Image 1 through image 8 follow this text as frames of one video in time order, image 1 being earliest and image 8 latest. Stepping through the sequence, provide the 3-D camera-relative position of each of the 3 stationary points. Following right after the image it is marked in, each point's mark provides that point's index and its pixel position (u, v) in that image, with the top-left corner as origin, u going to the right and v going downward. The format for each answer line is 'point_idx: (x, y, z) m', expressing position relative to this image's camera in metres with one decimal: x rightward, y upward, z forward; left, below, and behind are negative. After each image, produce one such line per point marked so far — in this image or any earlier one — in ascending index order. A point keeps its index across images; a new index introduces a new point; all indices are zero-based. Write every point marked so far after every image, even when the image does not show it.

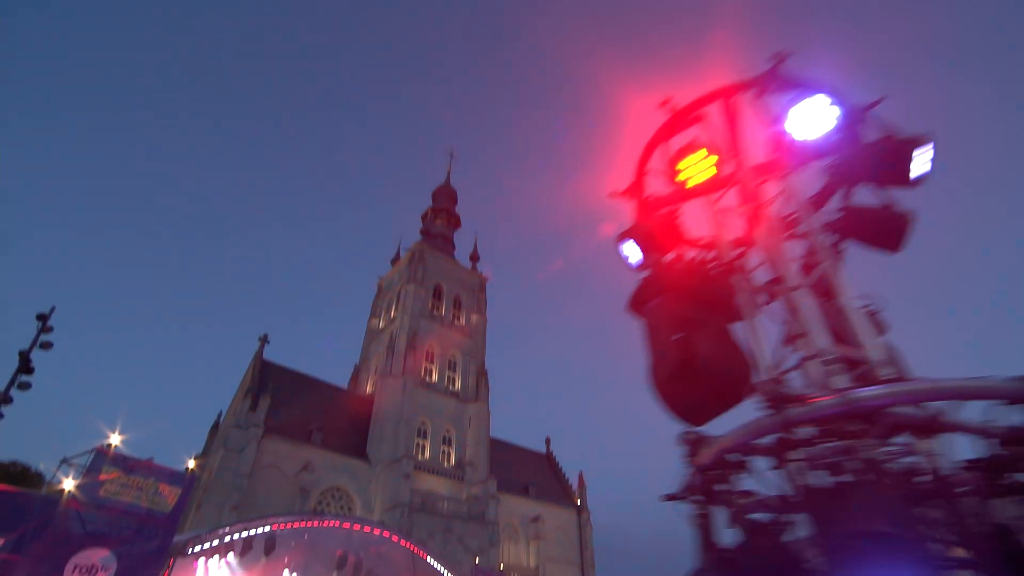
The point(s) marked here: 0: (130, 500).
0: (-8.0, -4.3, +11.5) m
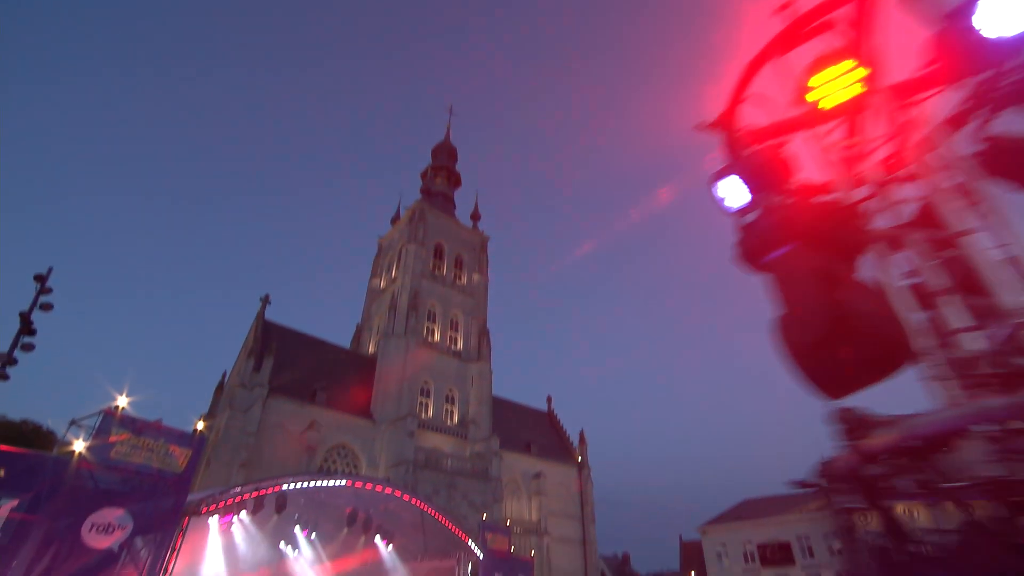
0: (-7.8, -3.6, +11.6) m
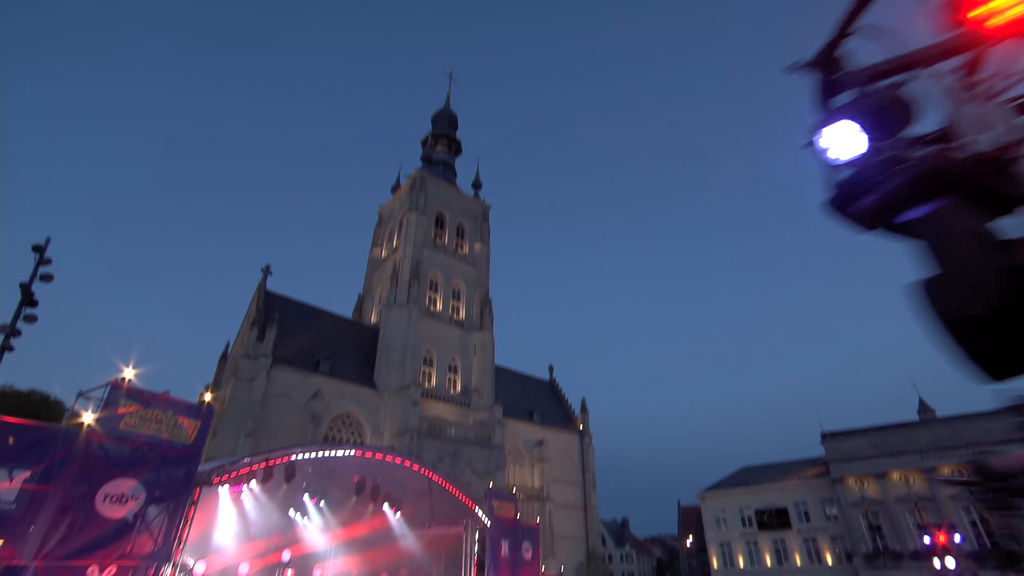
0: (-7.6, -3.0, +11.6) m
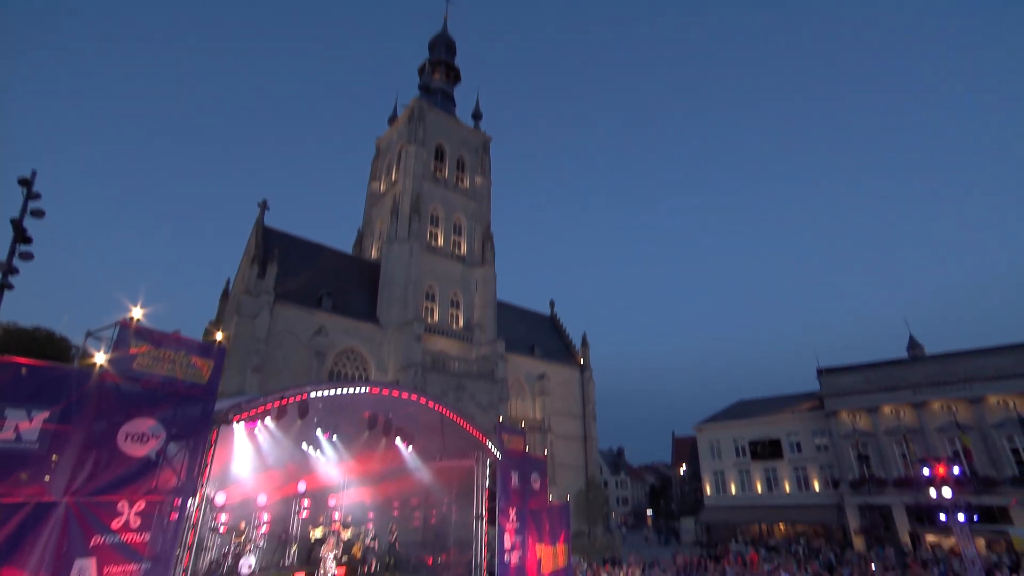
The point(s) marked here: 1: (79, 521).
0: (-7.2, -1.7, +11.6) m
1: (-7.3, -3.9, +9.4) m
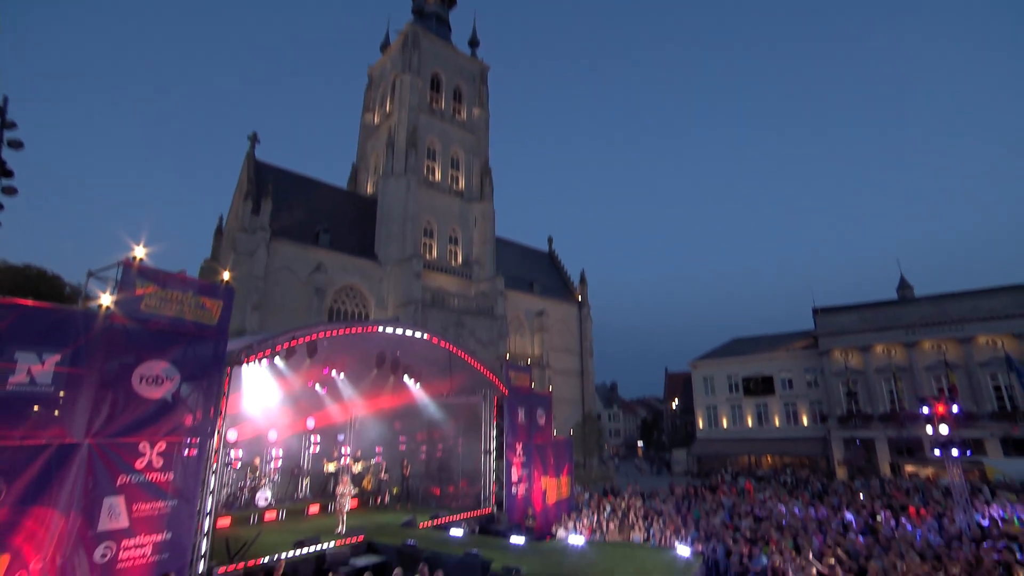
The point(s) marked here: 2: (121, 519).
0: (-6.9, -0.5, +11.3) m
1: (-6.9, -2.9, +9.4) m
2: (-6.6, -3.9, +9.5) m
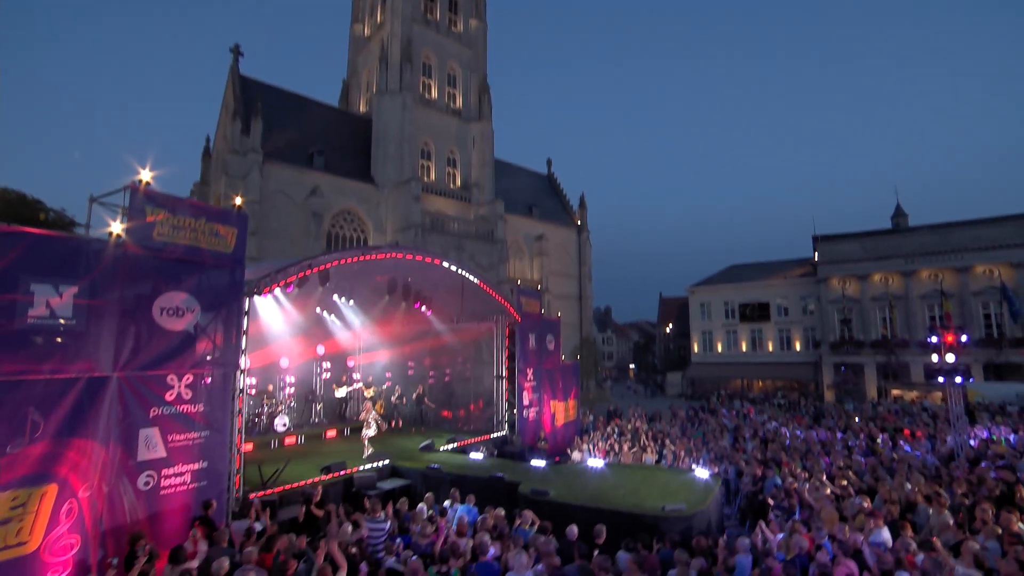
0: (-6.3, +0.9, +10.8) m
1: (-6.3, -1.8, +9.3) m
2: (-6.0, -2.7, +9.5) m
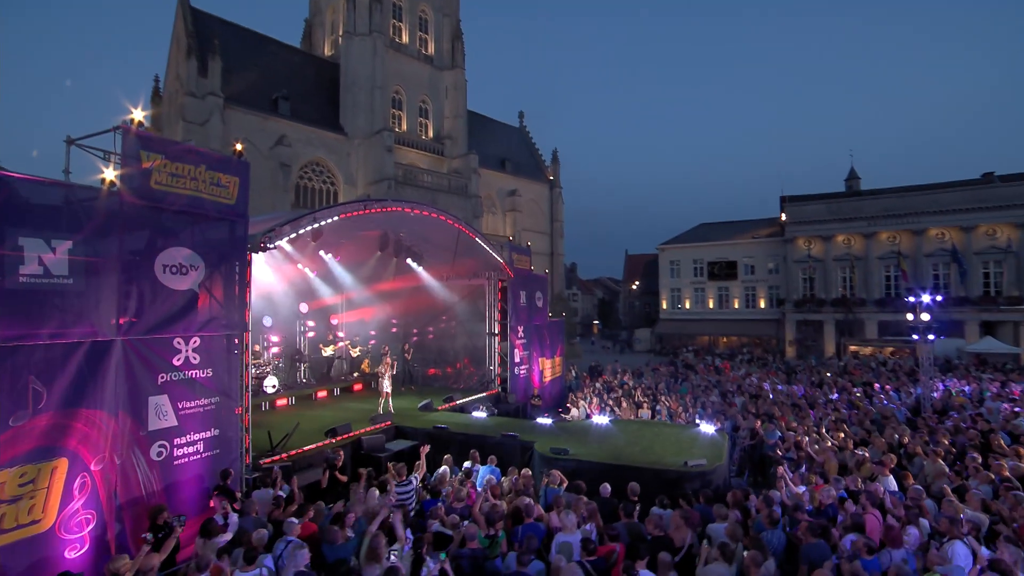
0: (-5.8, +1.7, +9.9) m
1: (-5.7, -1.1, +8.5) m
2: (-5.4, -2.0, +8.8) m
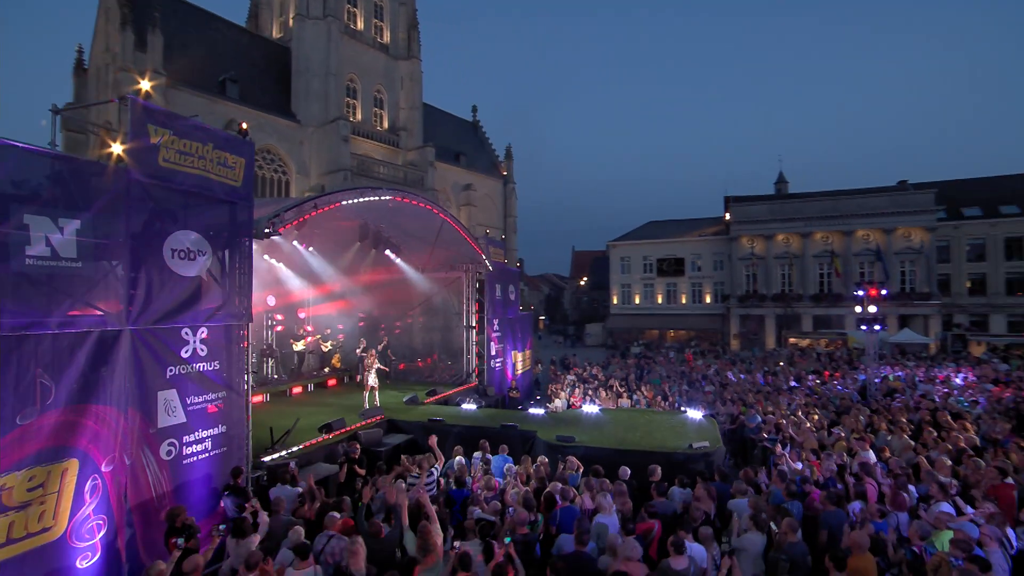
0: (-5.4, +1.9, +9.2) m
1: (-5.1, -0.9, +7.9) m
2: (-4.9, -1.8, +8.2) m
